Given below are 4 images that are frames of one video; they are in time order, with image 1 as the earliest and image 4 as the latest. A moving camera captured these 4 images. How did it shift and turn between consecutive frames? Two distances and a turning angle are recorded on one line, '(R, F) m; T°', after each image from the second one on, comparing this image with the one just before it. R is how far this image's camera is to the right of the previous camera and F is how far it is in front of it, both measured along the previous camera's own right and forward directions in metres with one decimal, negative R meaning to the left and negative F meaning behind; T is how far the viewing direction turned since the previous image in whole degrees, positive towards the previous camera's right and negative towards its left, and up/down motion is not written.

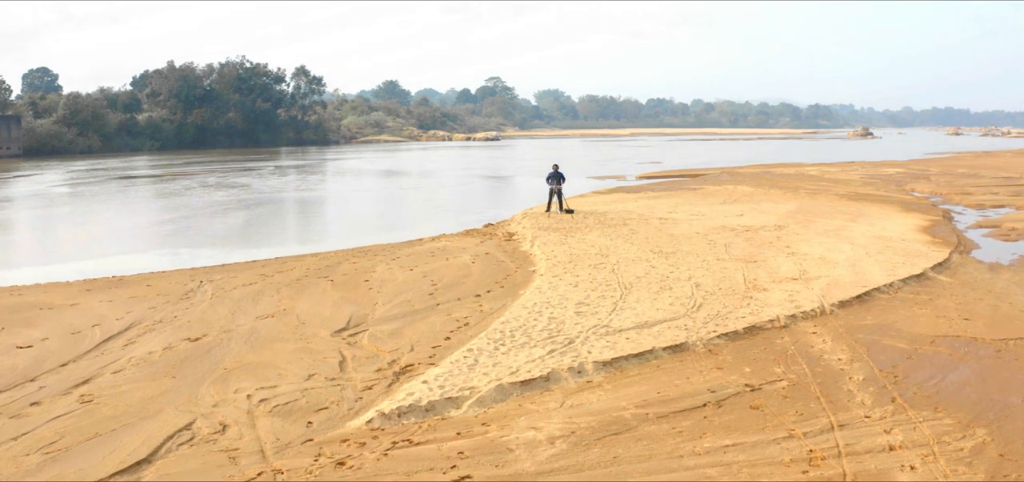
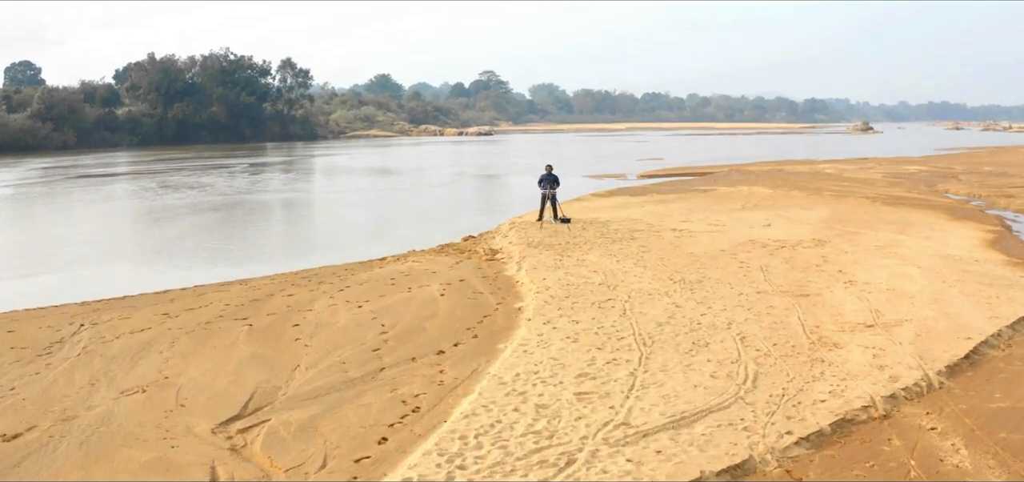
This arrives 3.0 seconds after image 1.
(+0.2, +3.5) m; 0°
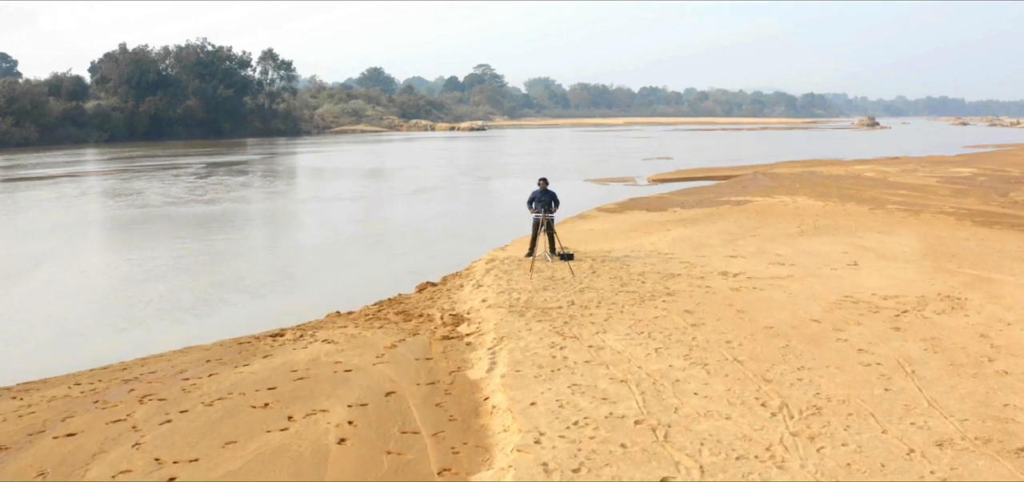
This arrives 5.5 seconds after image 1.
(+0.2, +5.7) m; 0°
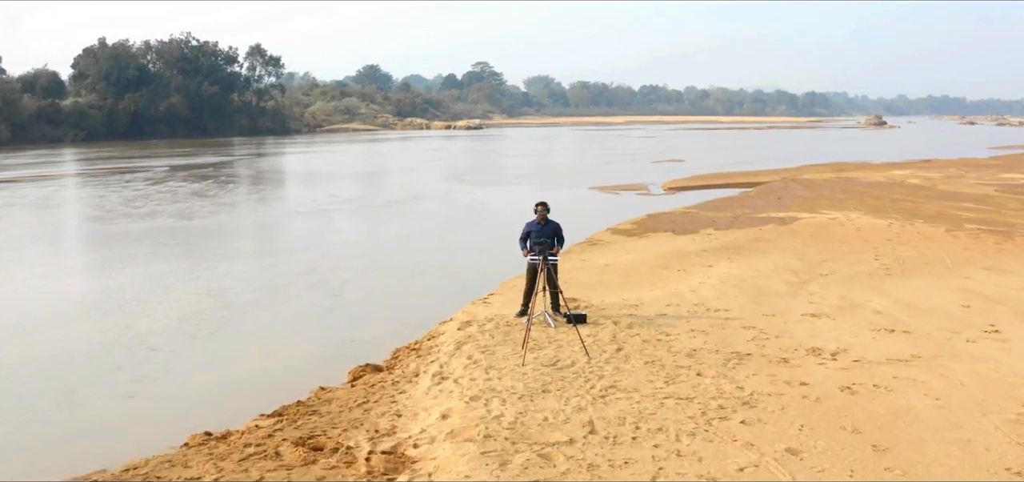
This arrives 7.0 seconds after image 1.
(+0.1, +4.3) m; 0°
